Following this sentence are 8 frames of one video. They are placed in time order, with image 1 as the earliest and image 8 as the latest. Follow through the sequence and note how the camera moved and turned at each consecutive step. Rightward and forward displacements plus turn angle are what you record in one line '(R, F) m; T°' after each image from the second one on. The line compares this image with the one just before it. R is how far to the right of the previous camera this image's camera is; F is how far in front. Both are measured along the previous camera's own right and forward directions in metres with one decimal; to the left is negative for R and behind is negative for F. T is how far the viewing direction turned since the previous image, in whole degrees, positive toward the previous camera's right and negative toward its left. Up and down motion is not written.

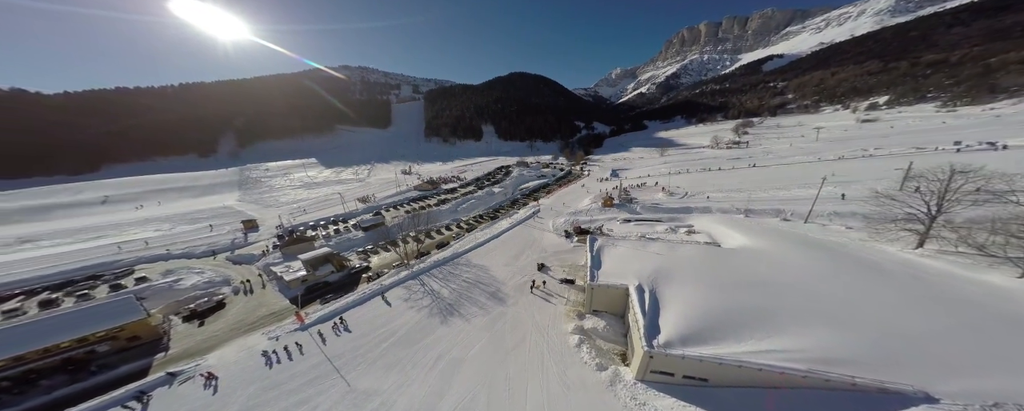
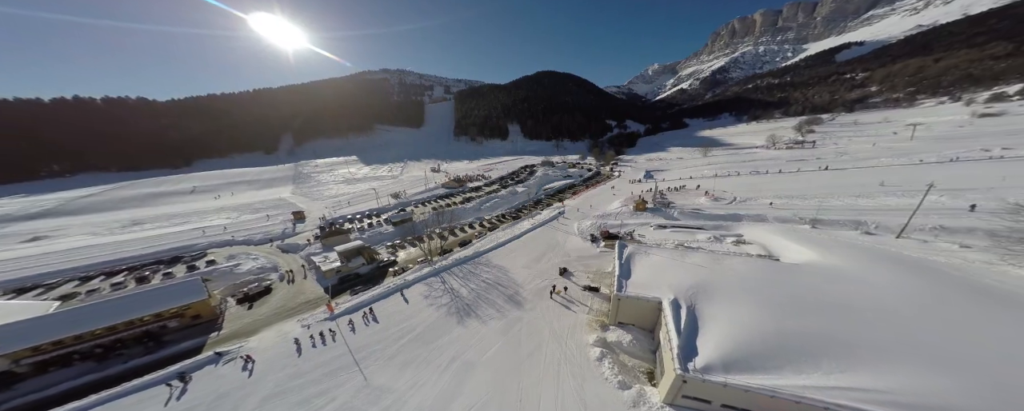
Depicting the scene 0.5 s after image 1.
(+0.4, +0.8) m; -7°
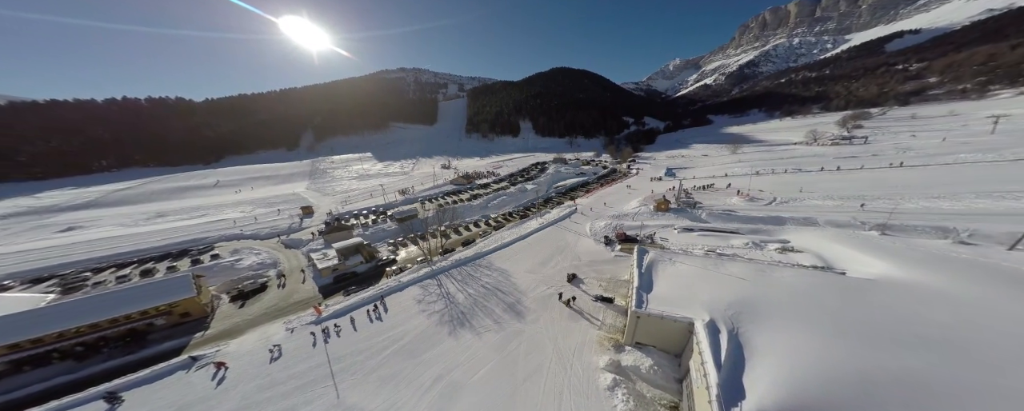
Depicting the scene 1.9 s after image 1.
(+0.7, +1.9) m; -3°
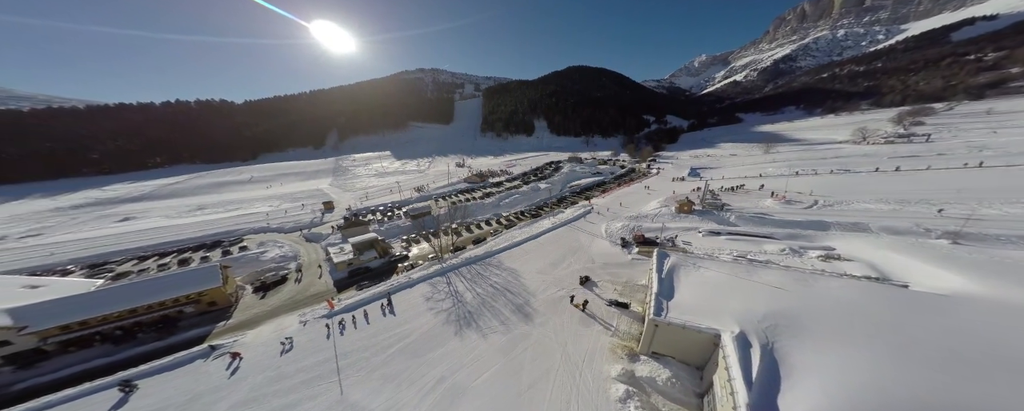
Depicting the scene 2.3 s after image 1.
(+0.3, +0.6) m; -4°
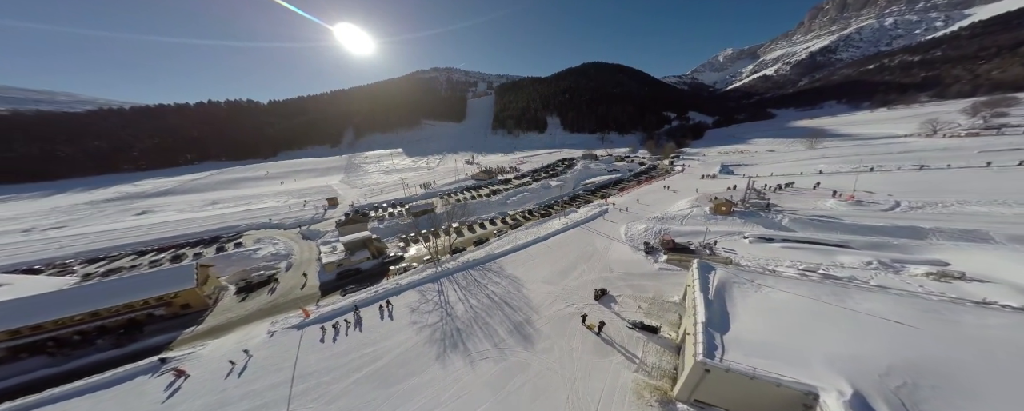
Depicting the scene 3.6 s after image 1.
(+0.7, +2.6) m; -3°
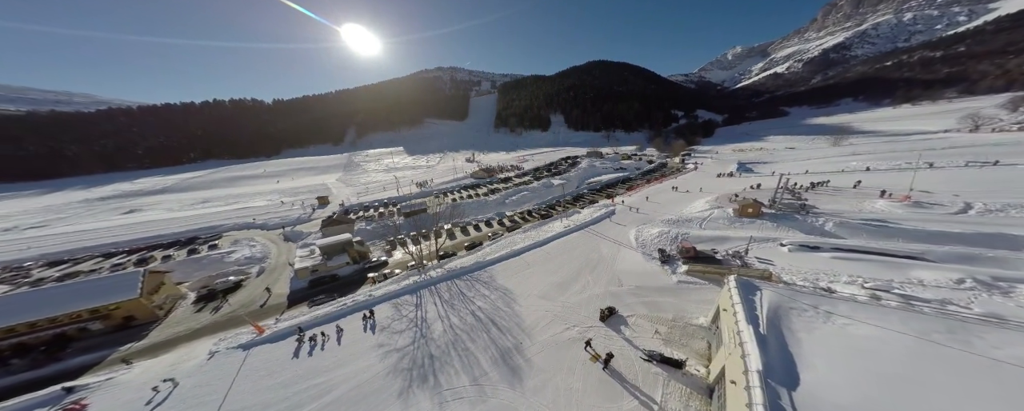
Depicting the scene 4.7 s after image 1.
(+0.7, +2.3) m; -1°
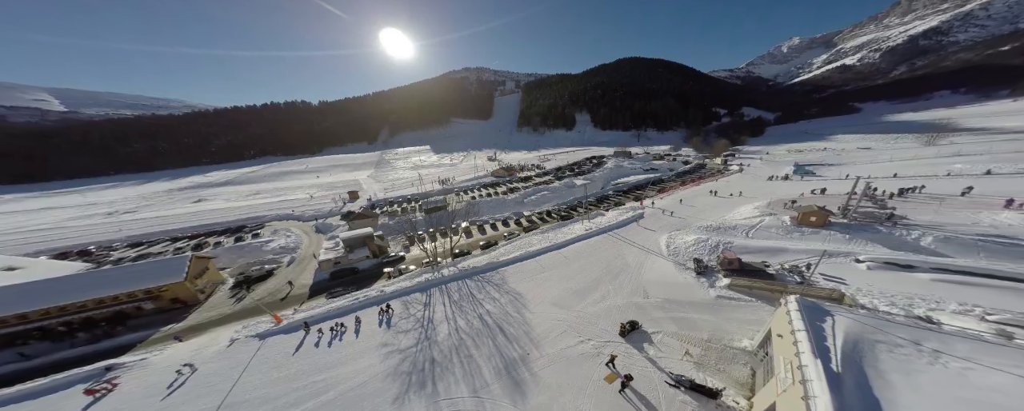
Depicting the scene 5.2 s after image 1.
(+0.5, +0.9) m; -6°
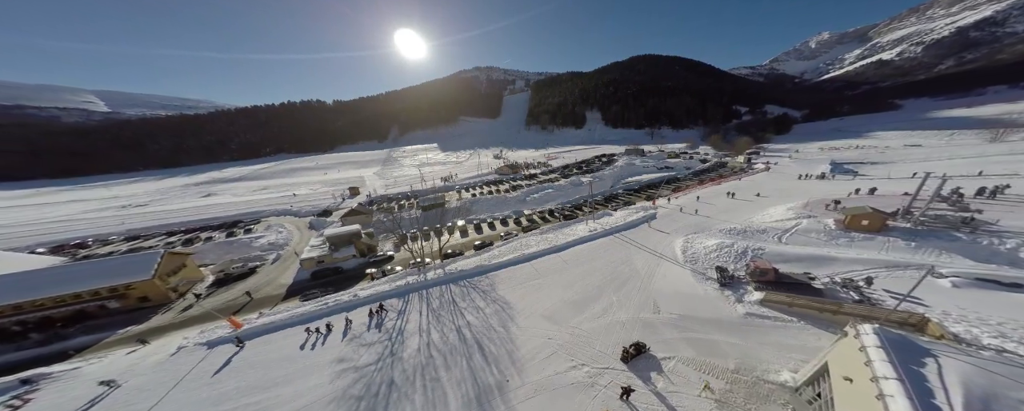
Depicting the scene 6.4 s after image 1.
(+1.0, +1.7) m; -2°
